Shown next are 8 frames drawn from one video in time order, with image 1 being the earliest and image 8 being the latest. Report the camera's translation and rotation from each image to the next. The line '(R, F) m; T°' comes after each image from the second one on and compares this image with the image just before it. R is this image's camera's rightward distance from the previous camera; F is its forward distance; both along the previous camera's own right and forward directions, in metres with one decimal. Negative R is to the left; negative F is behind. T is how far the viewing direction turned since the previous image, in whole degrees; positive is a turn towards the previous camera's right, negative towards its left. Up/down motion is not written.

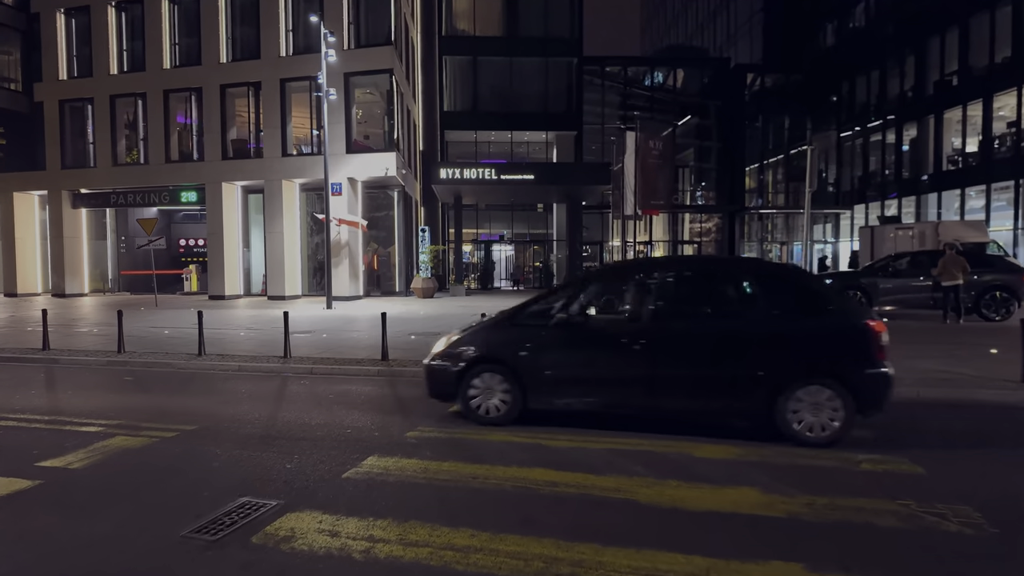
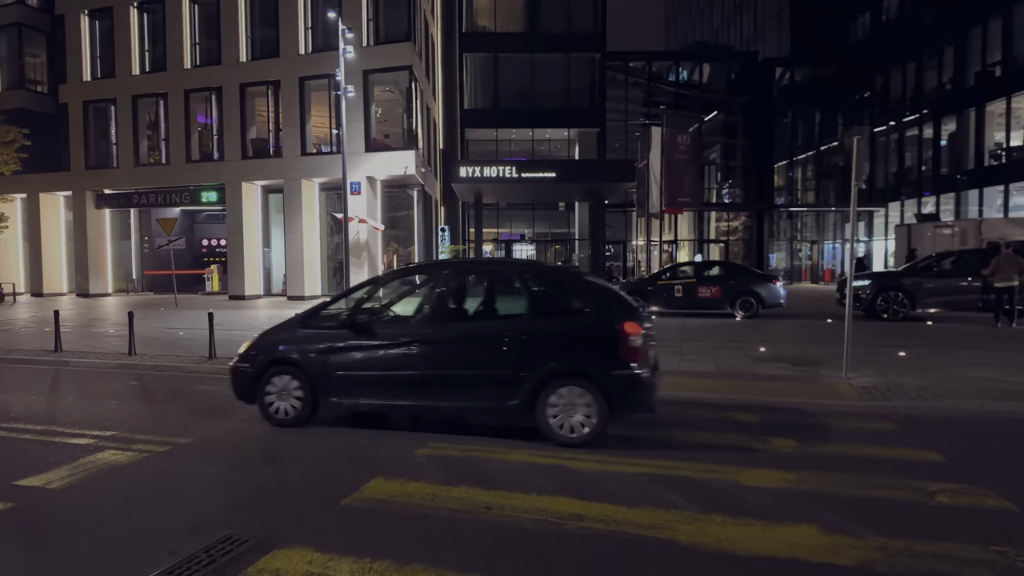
(0.0, +0.5) m; -2°
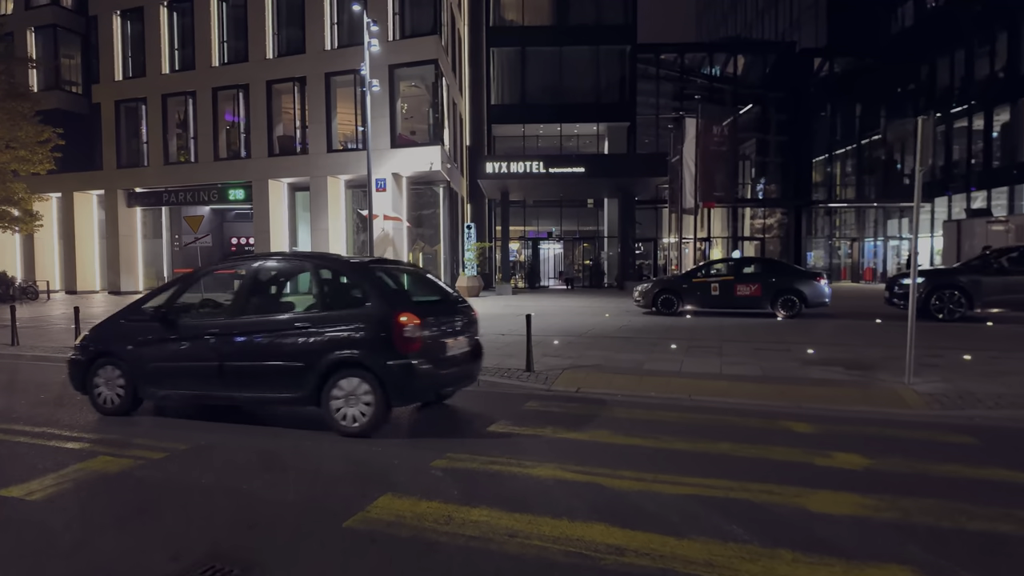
(0.0, +0.5) m; -3°
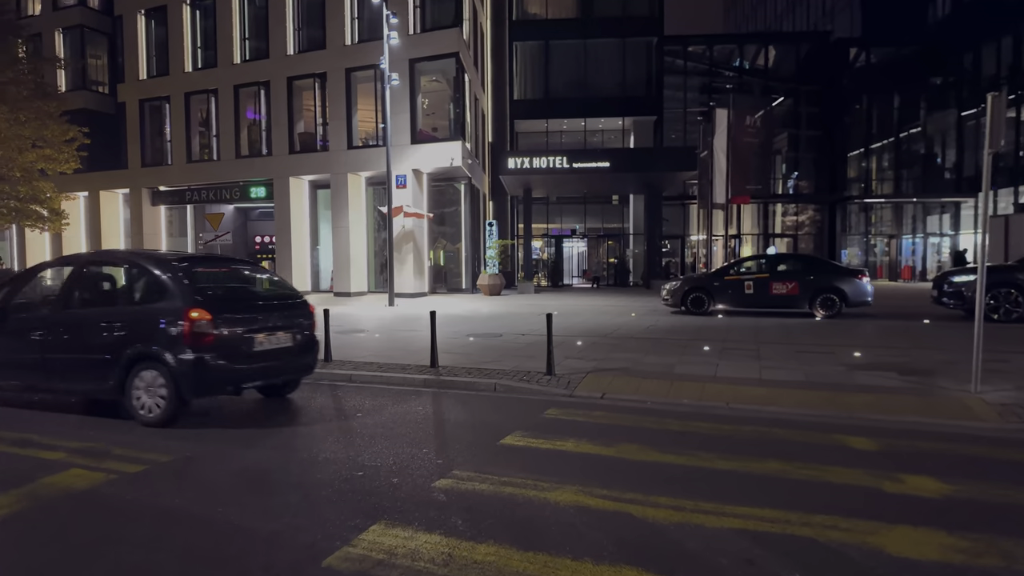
(+0.1, +0.6) m; -2°
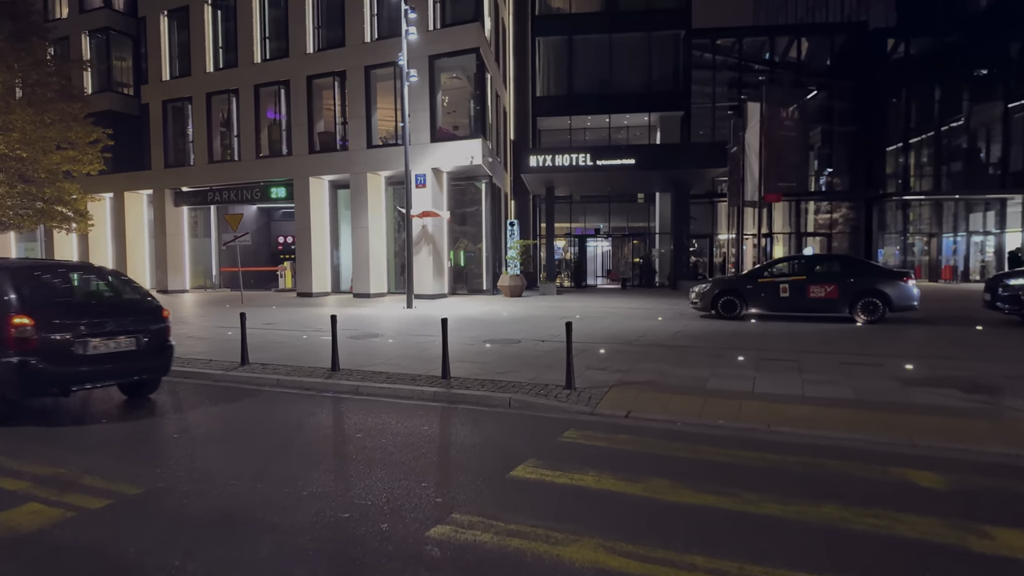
(+0.1, +0.6) m; -2°
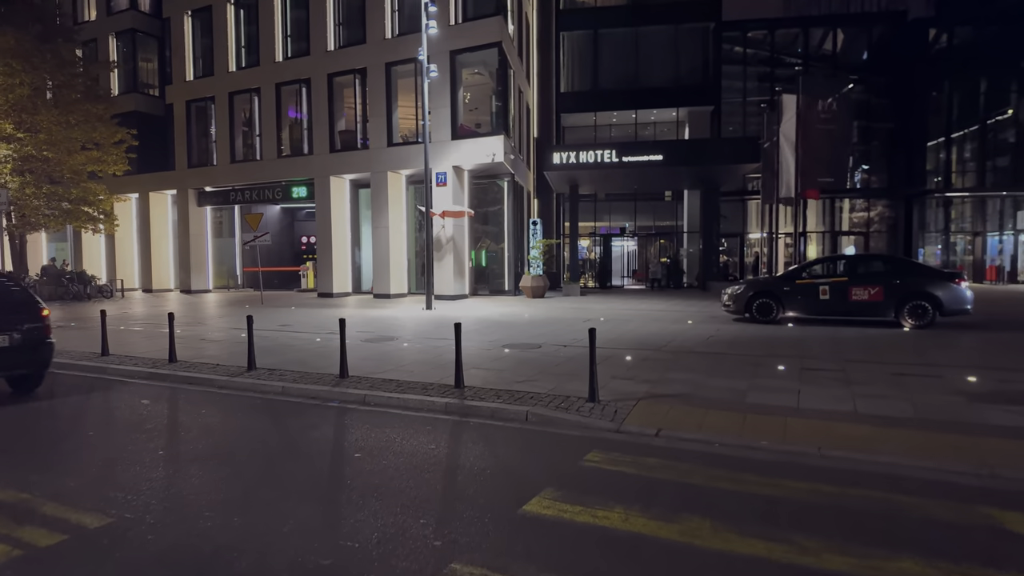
(+0.1, +0.6) m; -2°
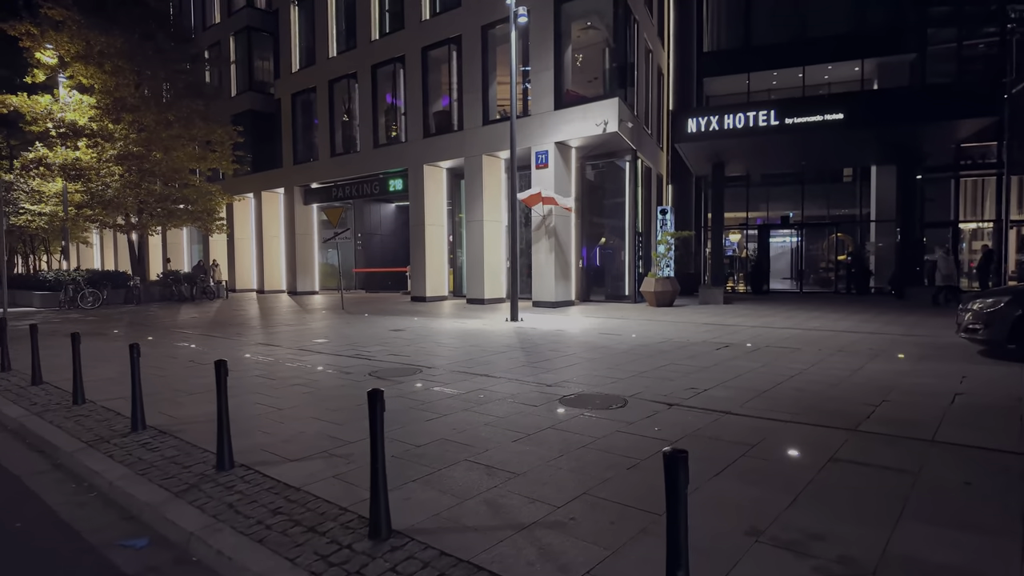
(+0.8, +4.2) m; -14°
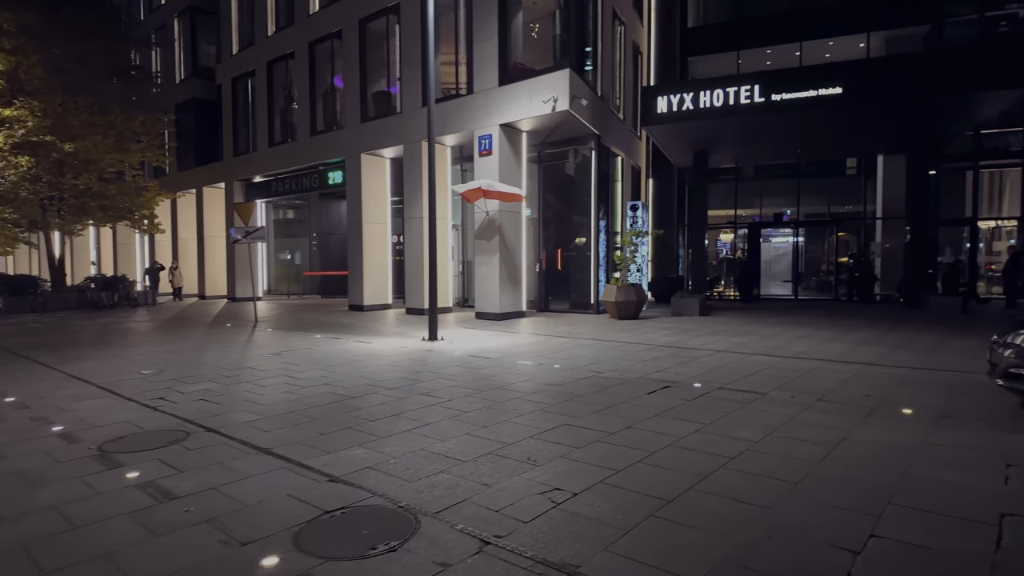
(+1.7, +2.6) m; -1°
